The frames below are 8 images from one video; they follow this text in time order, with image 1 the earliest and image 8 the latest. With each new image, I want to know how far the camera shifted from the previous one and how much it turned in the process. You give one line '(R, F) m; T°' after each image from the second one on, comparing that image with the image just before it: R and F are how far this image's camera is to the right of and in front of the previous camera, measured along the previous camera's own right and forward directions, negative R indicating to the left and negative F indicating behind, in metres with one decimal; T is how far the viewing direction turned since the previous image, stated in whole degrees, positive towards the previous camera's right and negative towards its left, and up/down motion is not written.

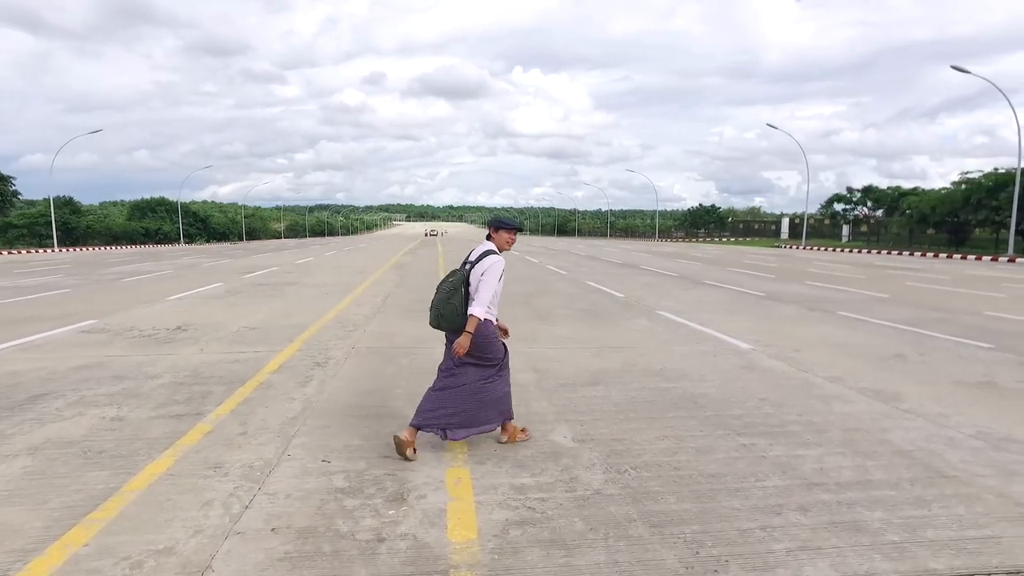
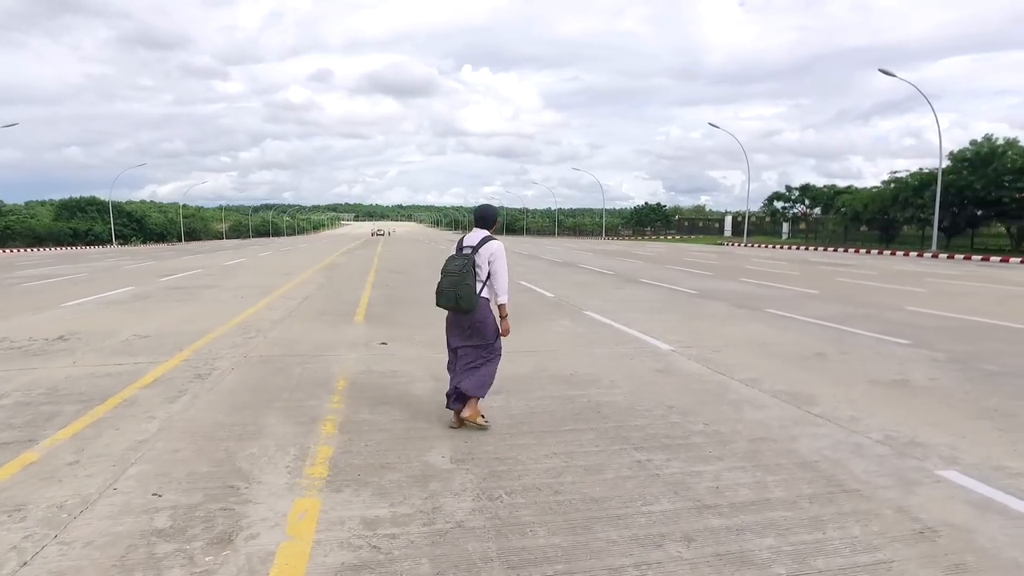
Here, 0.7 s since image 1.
(+0.6, +0.5) m; +4°
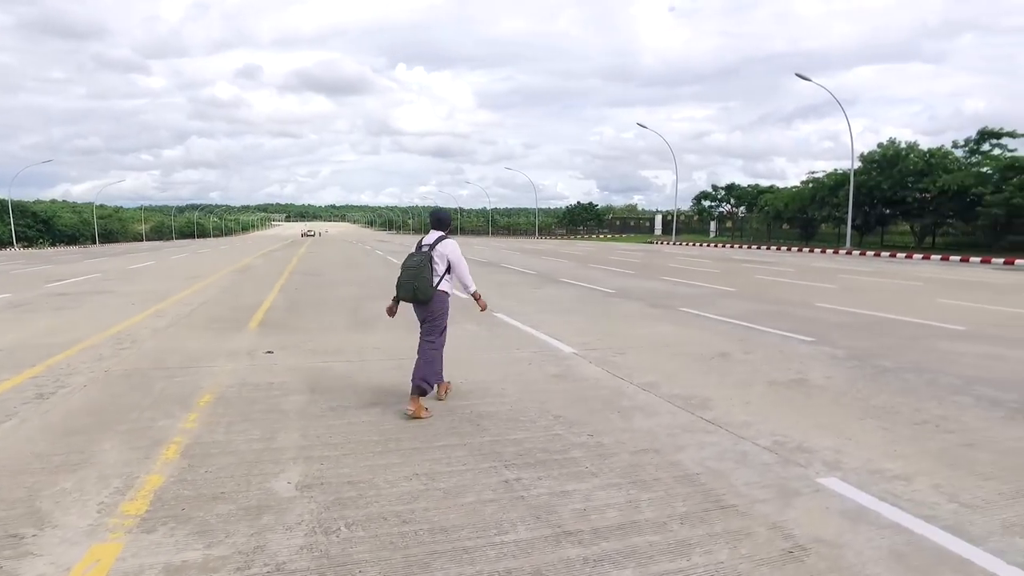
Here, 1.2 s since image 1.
(+0.5, +0.4) m; +5°
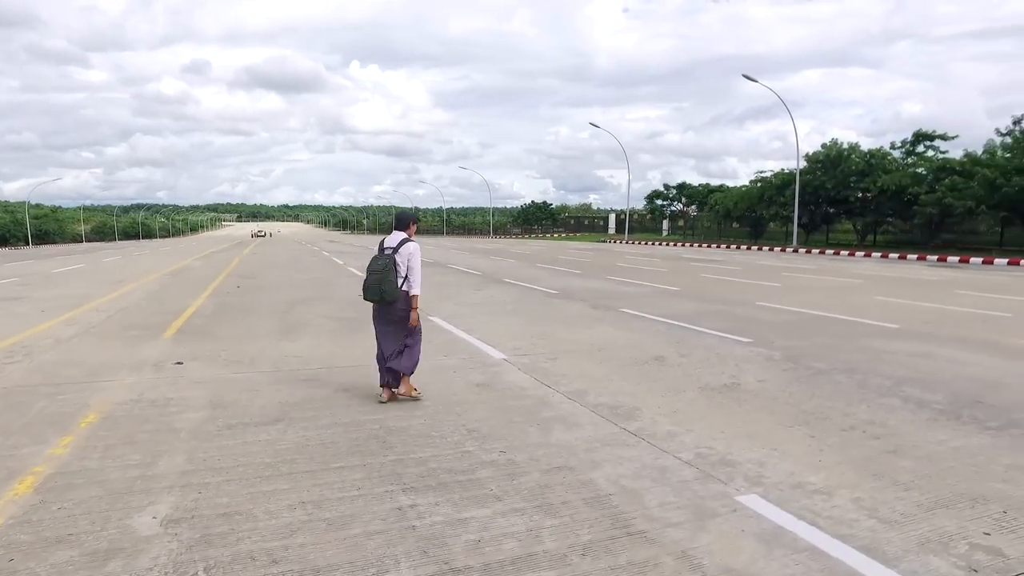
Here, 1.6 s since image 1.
(+0.4, +0.4) m; +4°
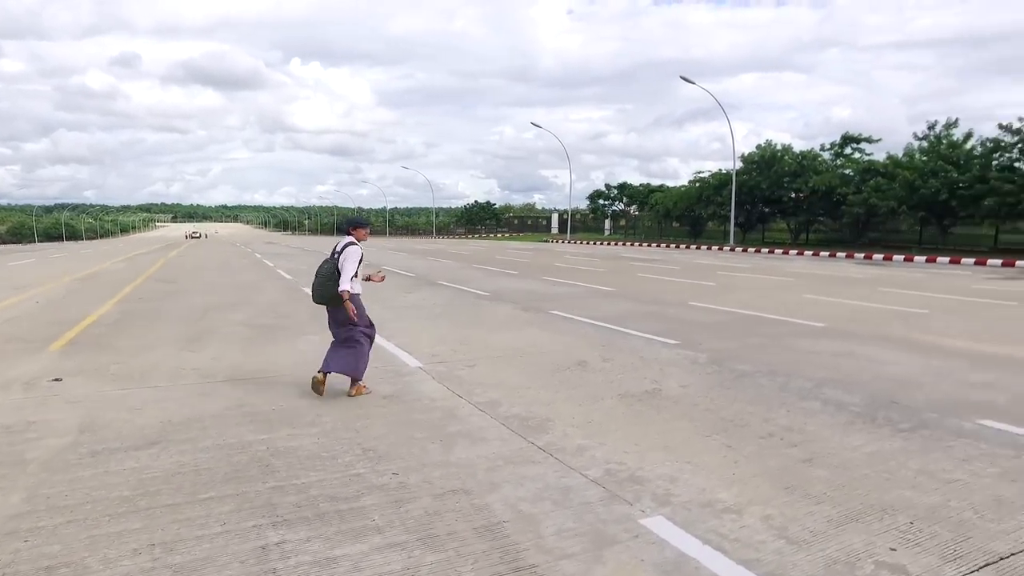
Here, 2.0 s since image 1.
(+0.3, +0.4) m; +5°
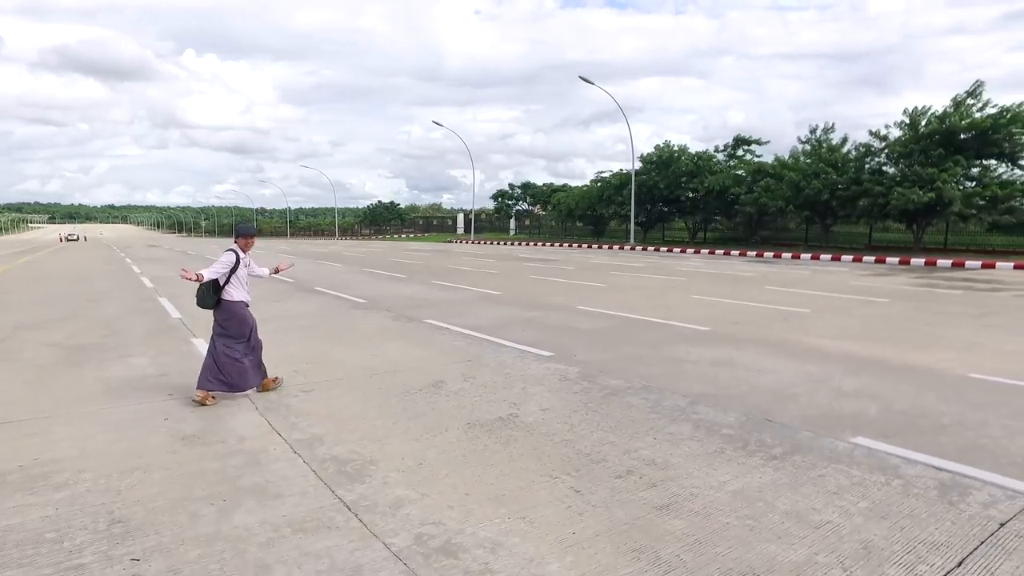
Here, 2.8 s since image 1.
(+0.7, +0.8) m; +7°
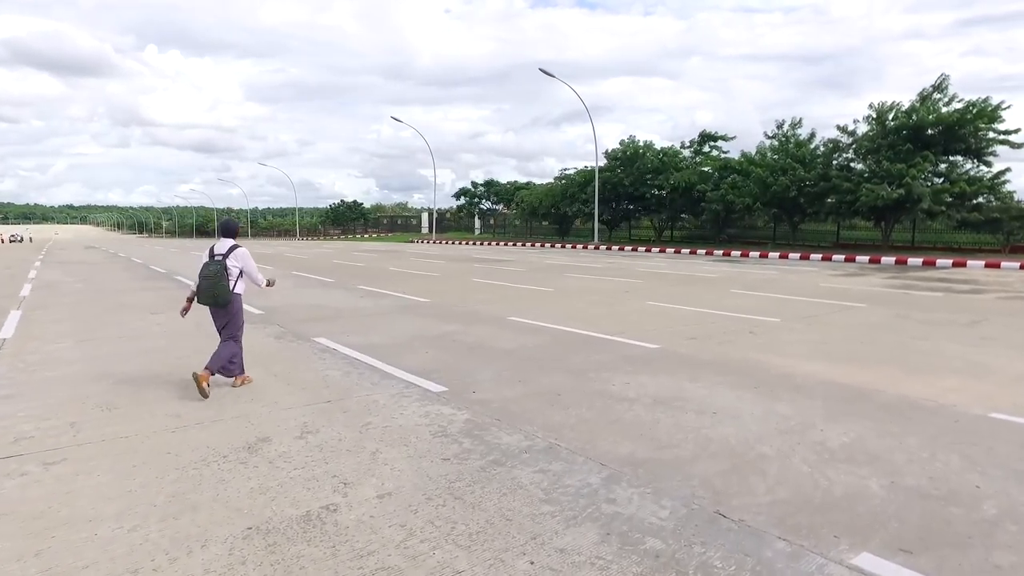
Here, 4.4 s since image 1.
(+0.8, +2.0) m; +2°
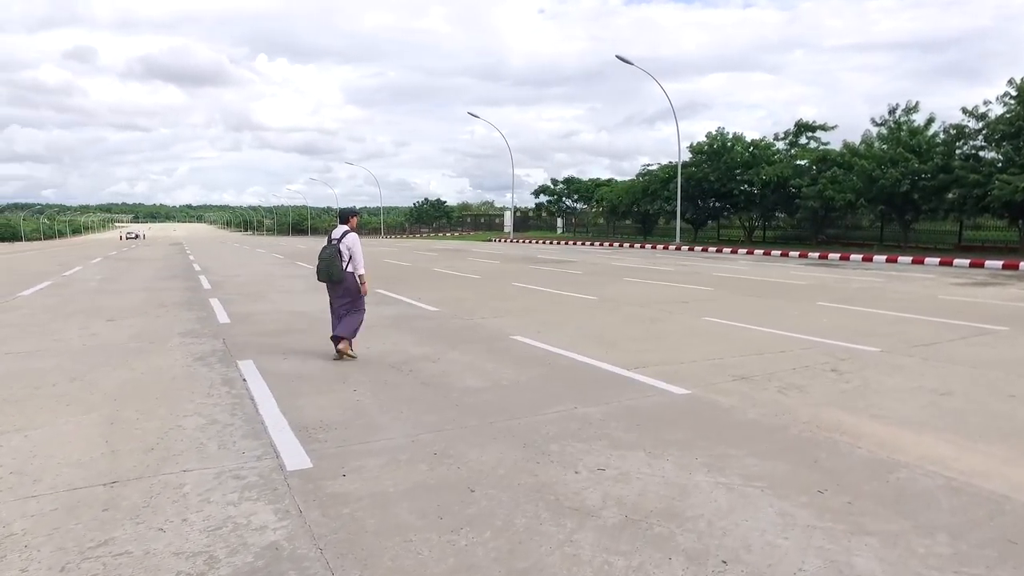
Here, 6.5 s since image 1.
(+1.1, +2.4) m; -8°
